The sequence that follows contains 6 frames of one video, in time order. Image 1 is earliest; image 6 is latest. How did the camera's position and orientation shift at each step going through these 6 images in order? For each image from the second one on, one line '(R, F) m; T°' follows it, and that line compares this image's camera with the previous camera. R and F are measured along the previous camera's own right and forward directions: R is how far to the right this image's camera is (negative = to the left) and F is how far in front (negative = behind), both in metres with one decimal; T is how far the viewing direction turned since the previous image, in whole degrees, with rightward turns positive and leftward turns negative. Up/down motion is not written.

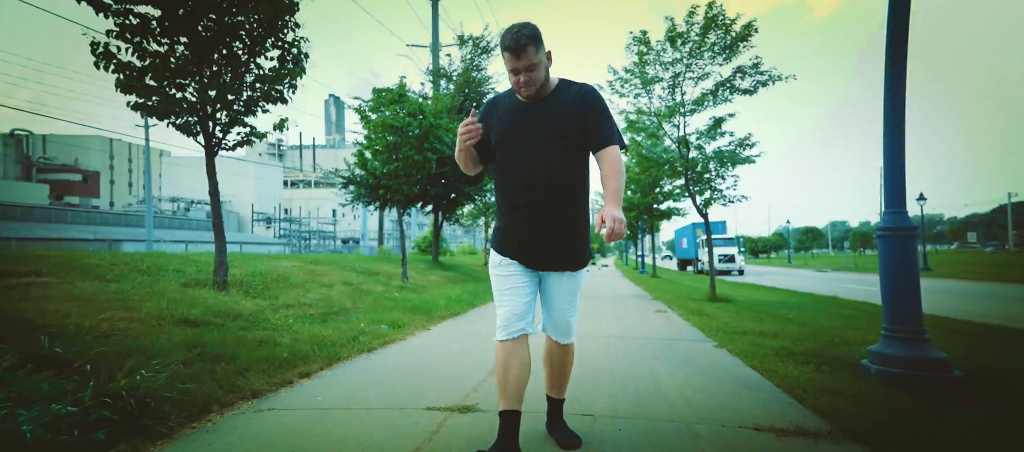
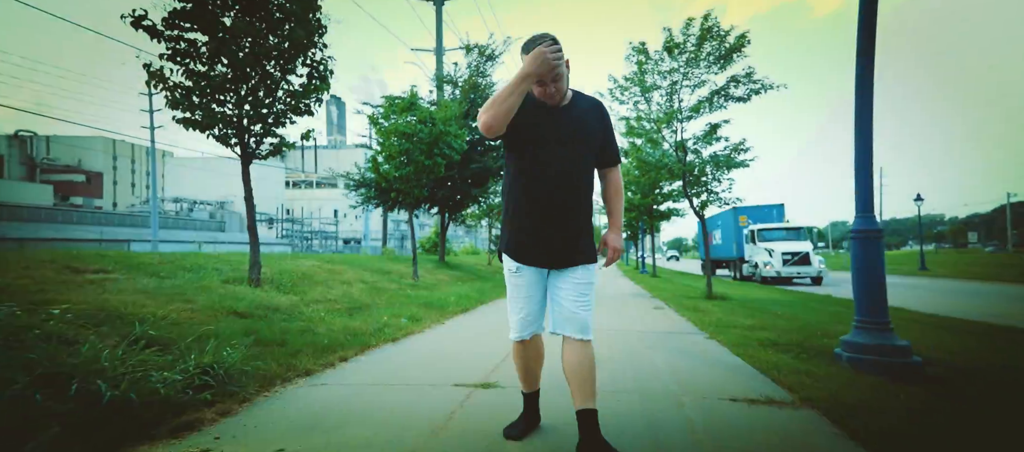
(-0.1, -0.7) m; 0°
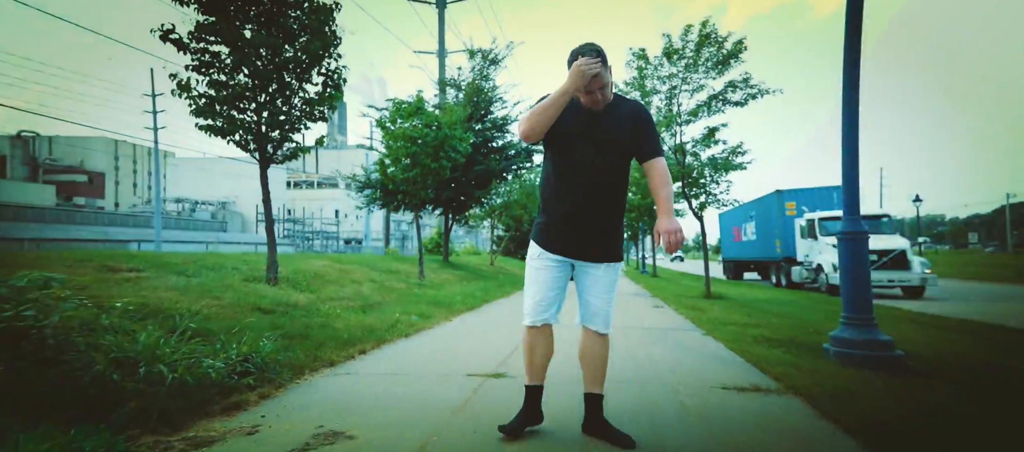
(-0.1, -0.4) m; 0°
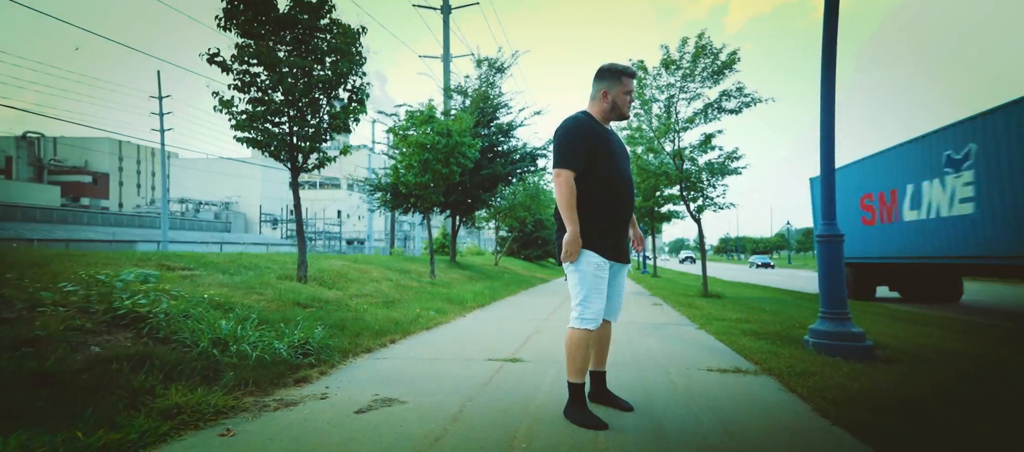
(-0.1, -0.7) m; 0°
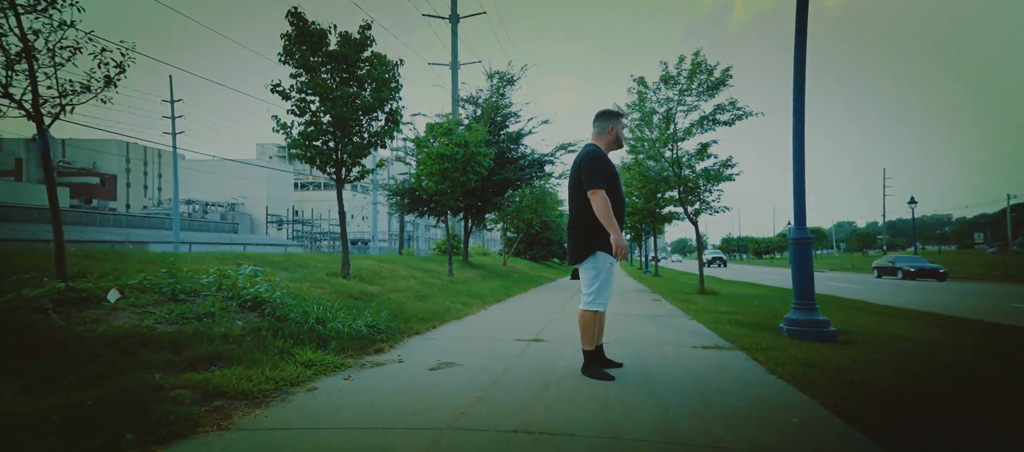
(-0.3, -1.3) m; 0°
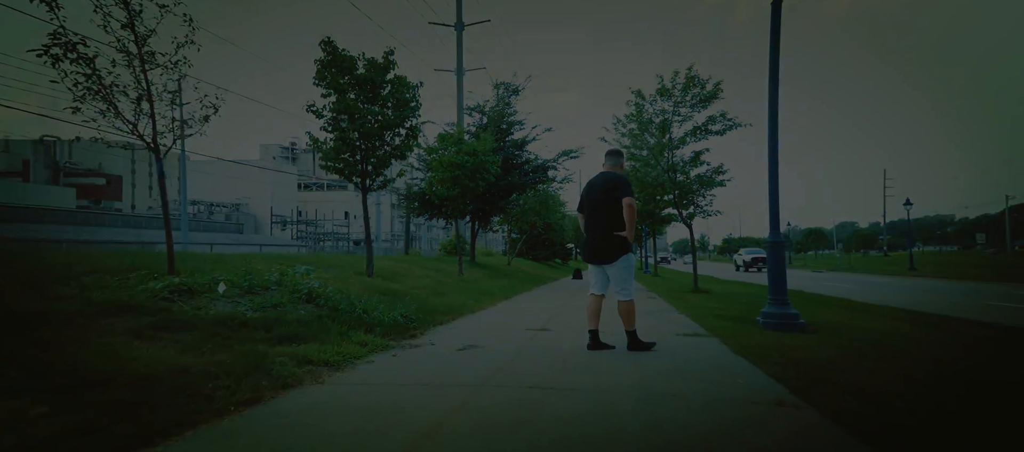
(-0.1, -1.1) m; 0°
